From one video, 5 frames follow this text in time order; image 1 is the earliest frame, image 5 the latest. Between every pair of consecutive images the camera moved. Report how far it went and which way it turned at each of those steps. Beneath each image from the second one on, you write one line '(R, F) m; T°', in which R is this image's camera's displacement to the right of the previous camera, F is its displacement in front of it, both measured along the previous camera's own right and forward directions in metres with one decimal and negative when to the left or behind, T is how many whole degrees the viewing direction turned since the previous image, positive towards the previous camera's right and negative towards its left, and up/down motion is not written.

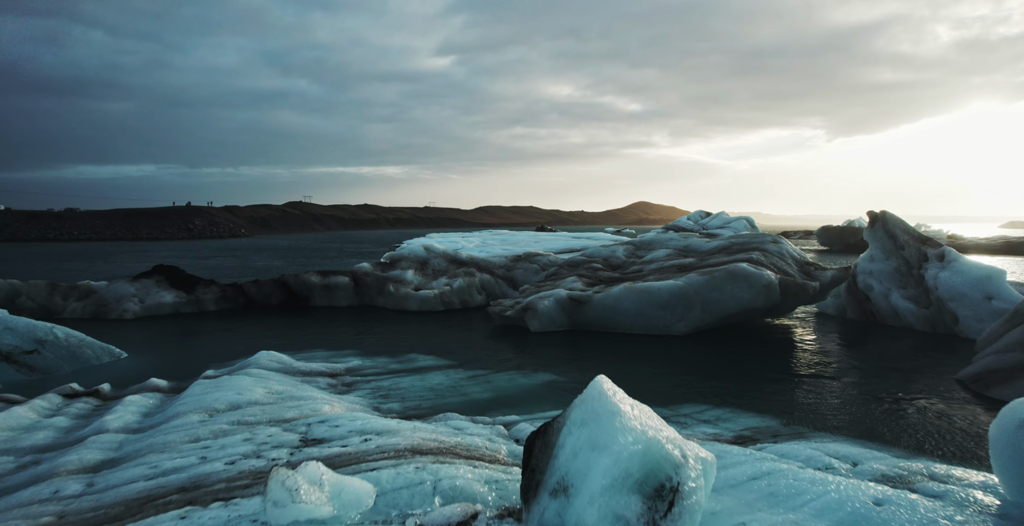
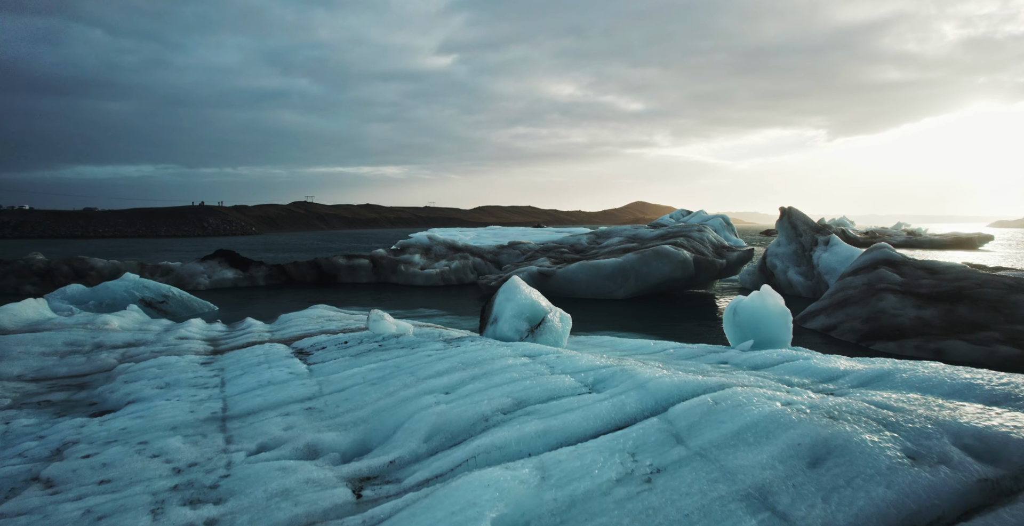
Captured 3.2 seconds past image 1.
(+0.6, -4.5) m; 0°
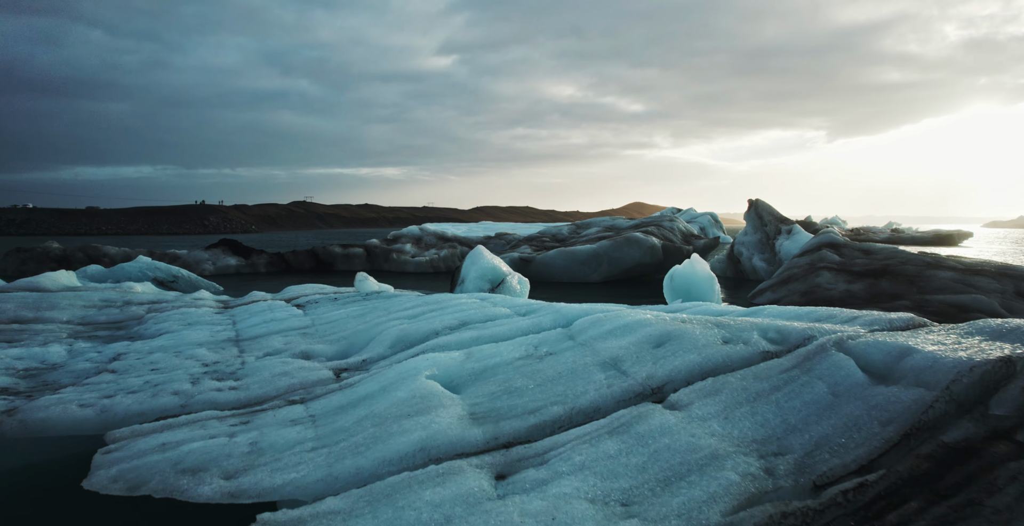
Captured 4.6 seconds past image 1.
(+0.6, -1.4) m; 0°
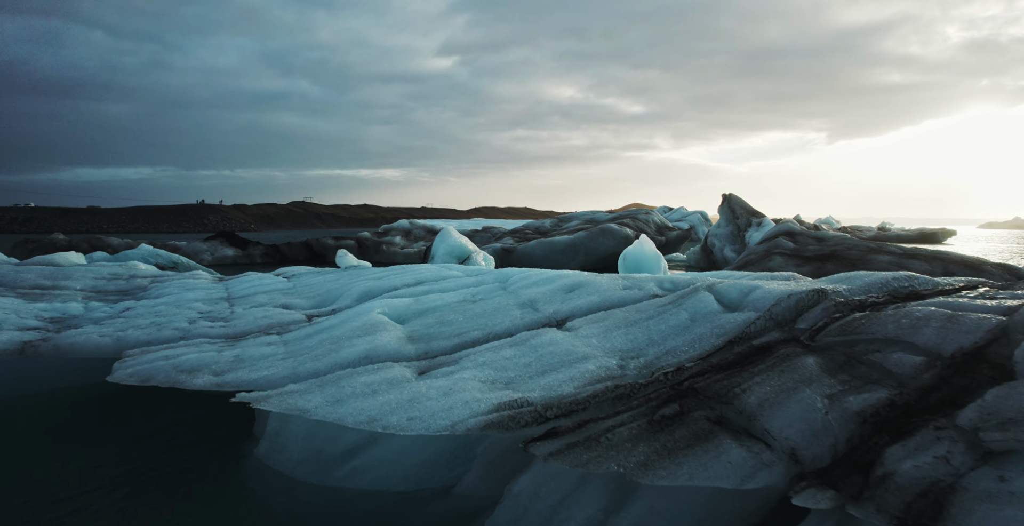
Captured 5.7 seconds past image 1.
(+0.6, -1.1) m; 0°
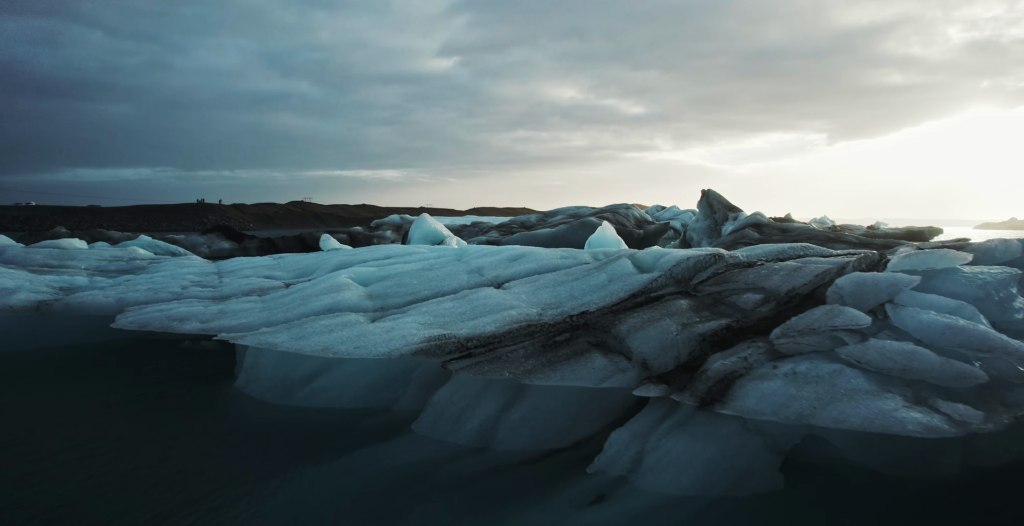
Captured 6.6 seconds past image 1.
(+0.6, -0.8) m; 0°
